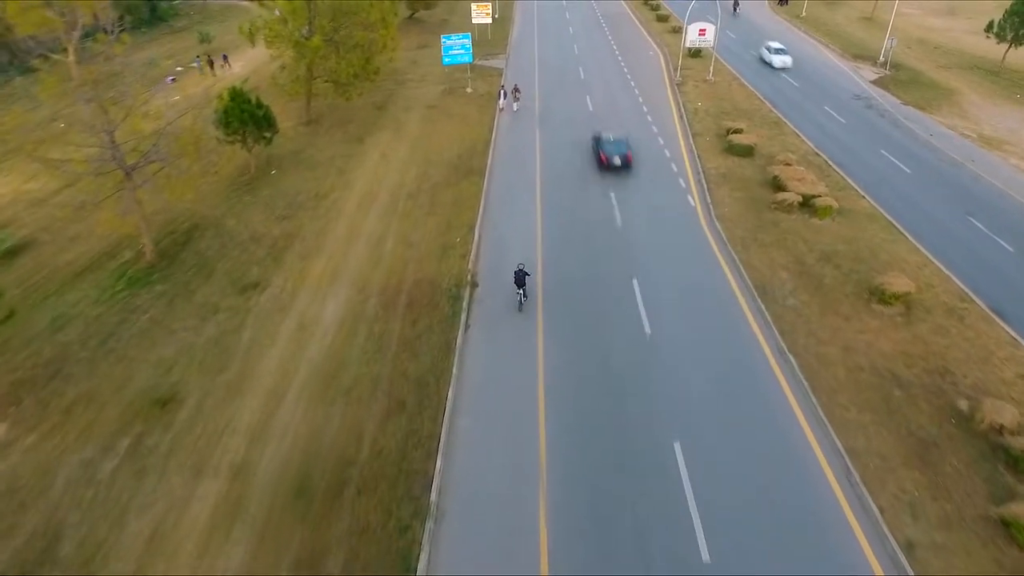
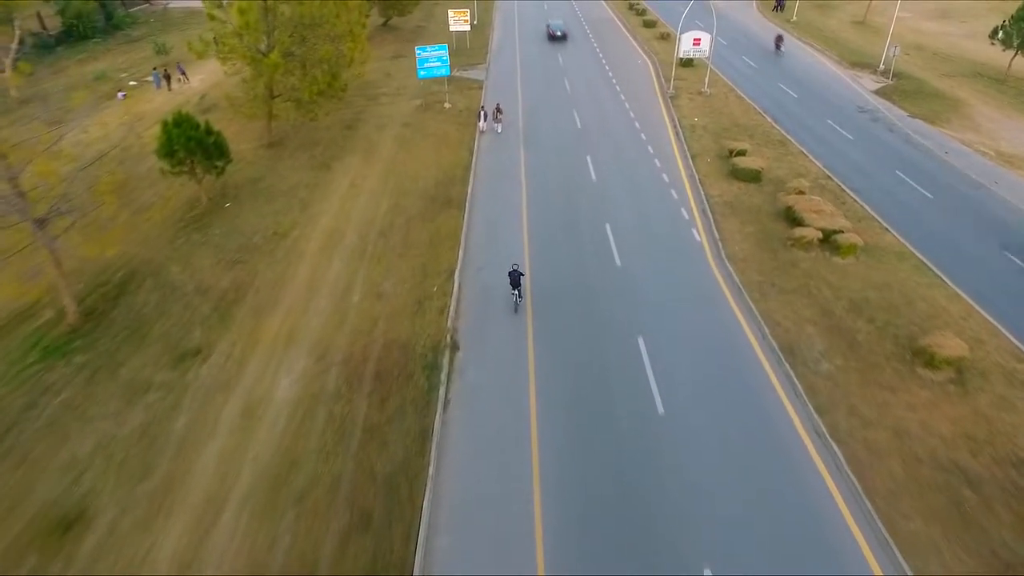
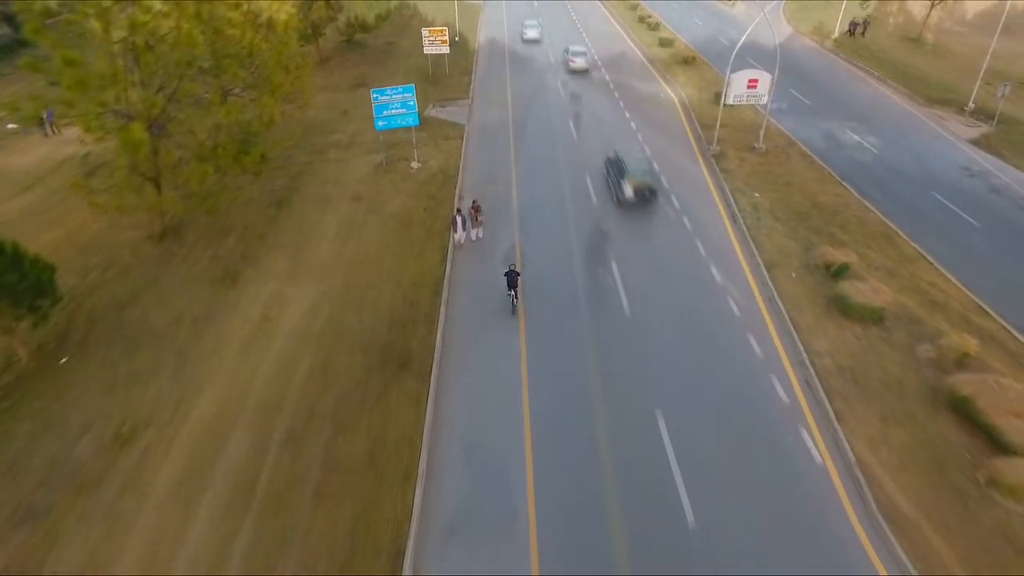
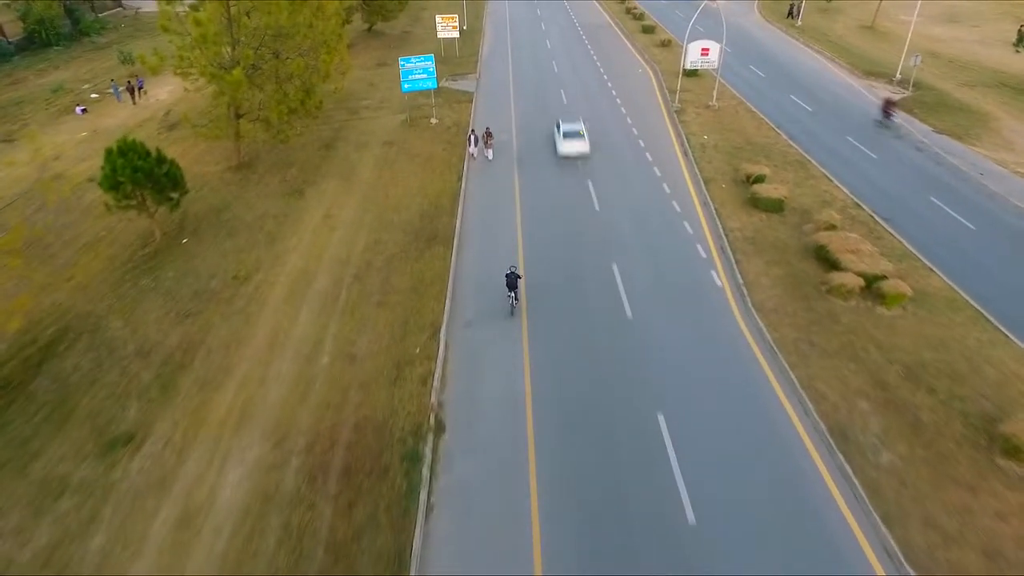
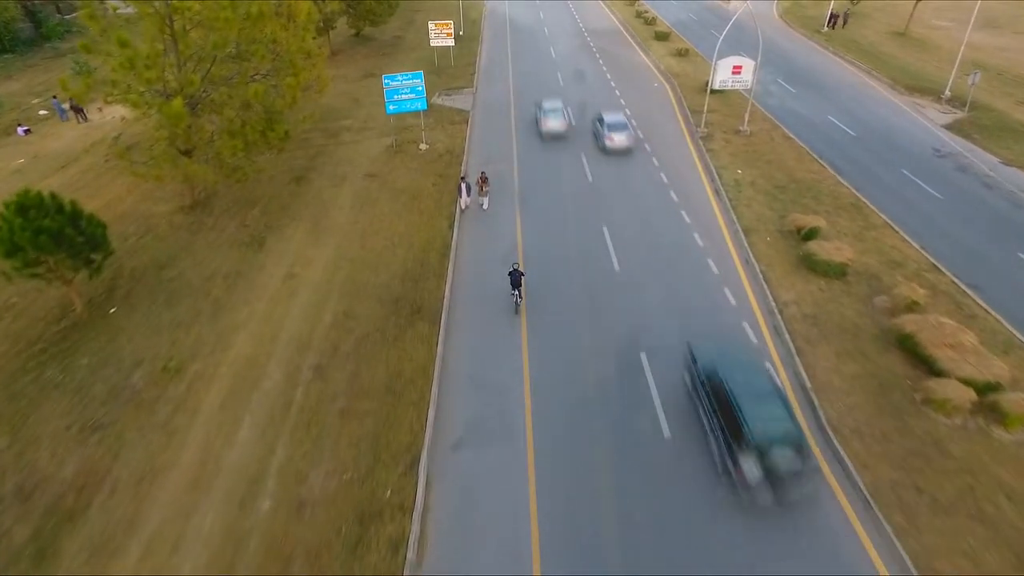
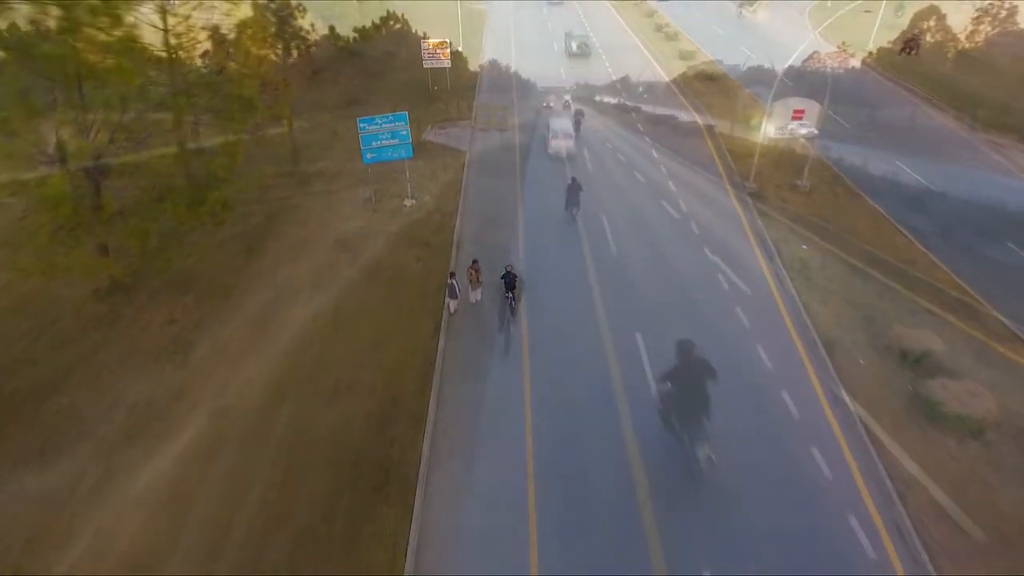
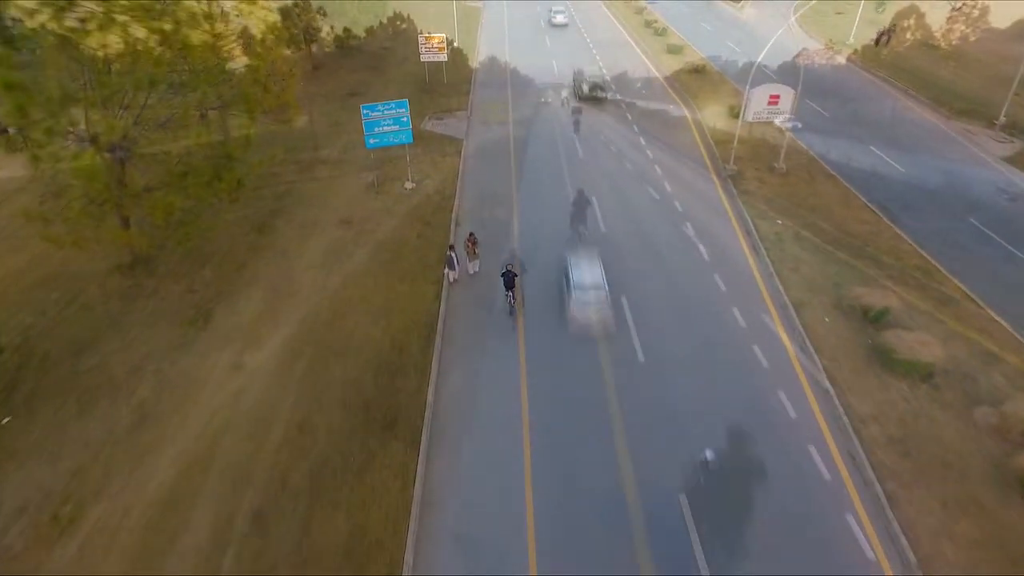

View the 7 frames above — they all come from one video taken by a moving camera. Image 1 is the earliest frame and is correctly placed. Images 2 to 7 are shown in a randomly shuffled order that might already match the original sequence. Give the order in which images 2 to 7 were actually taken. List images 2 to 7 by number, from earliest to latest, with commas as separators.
2, 4, 5, 3, 7, 6
